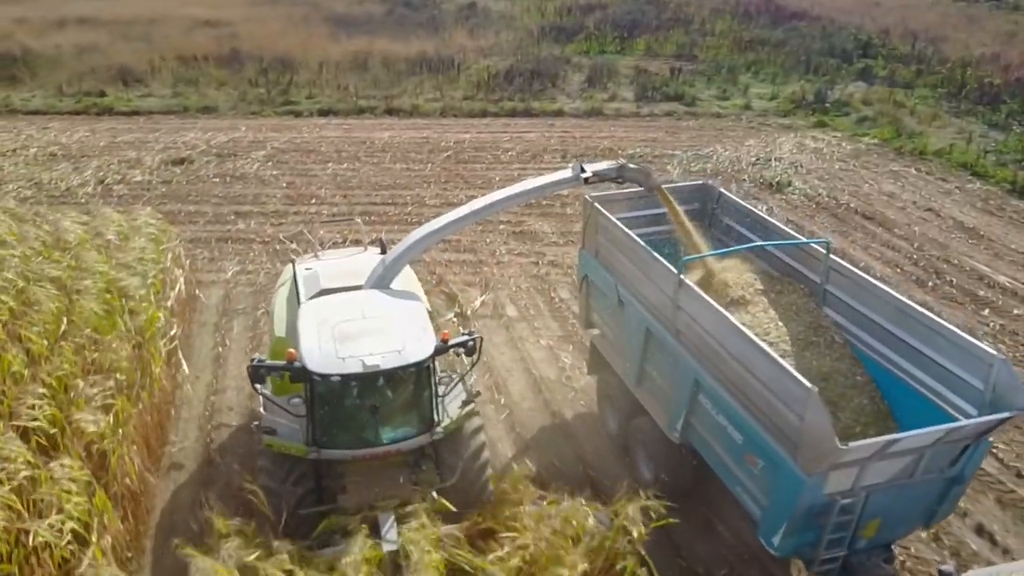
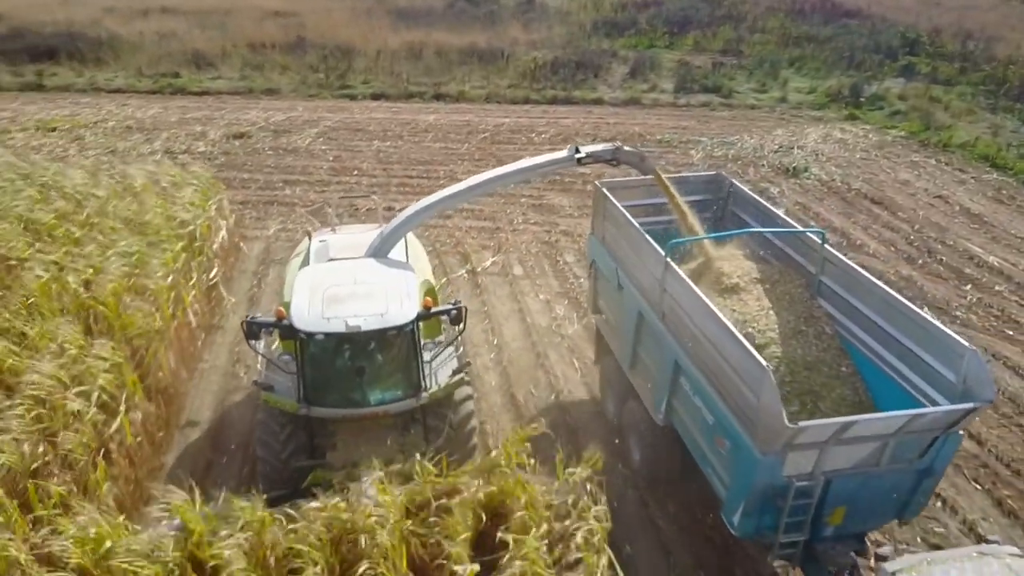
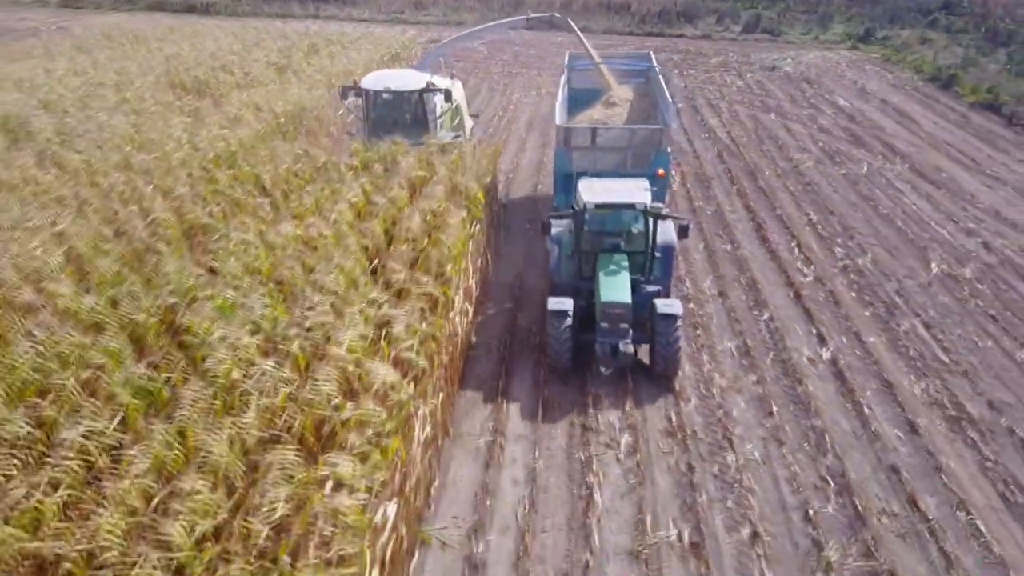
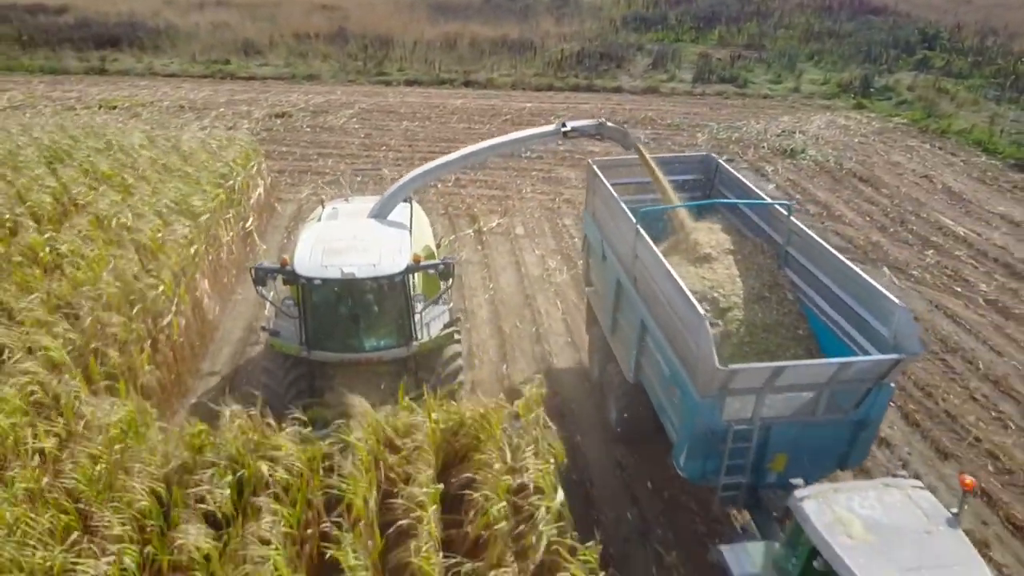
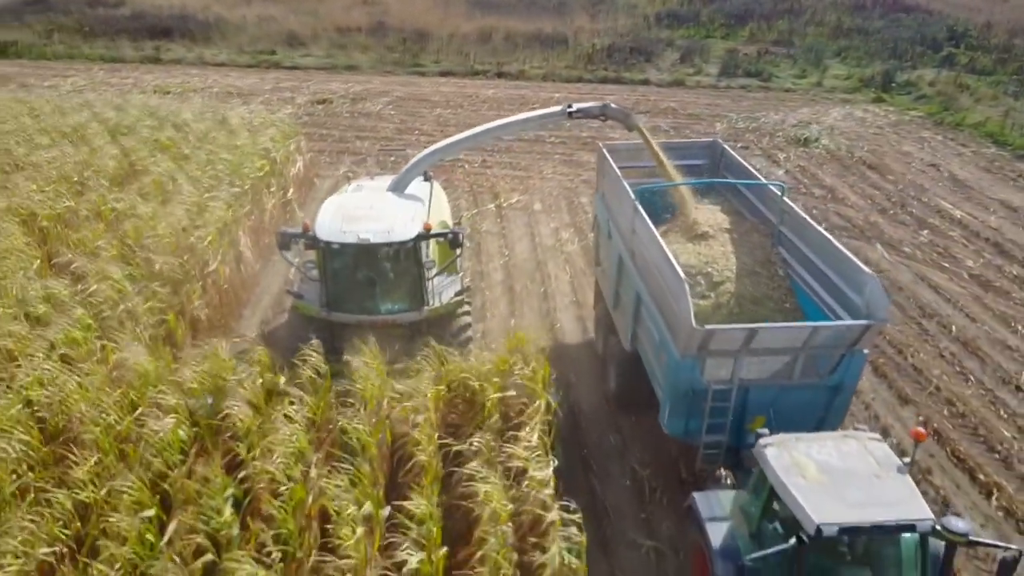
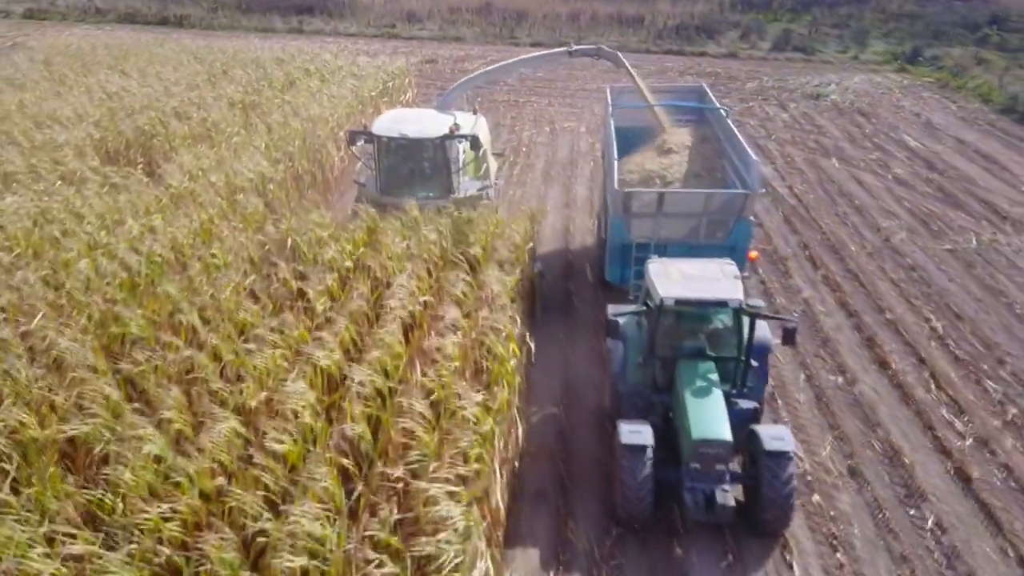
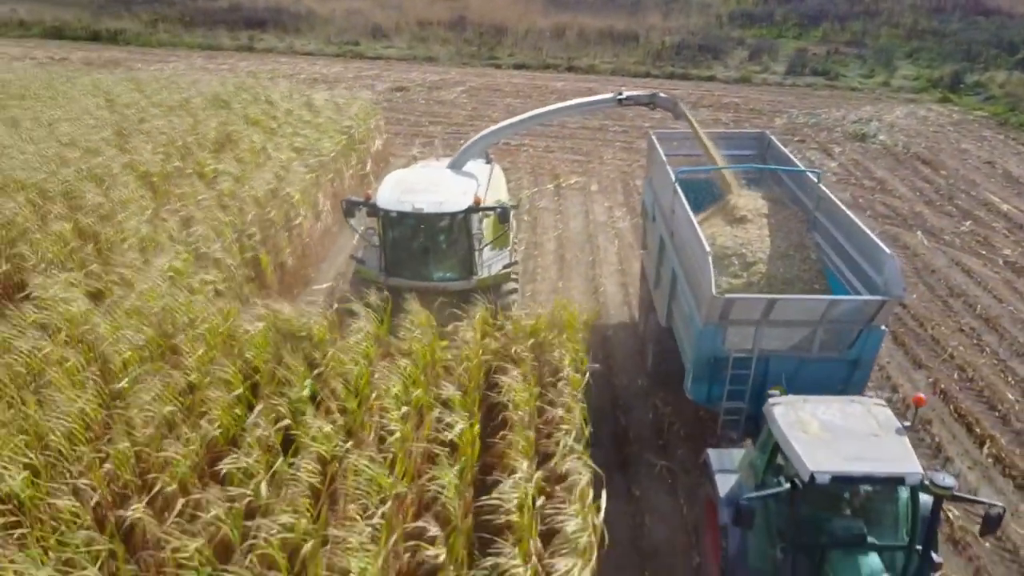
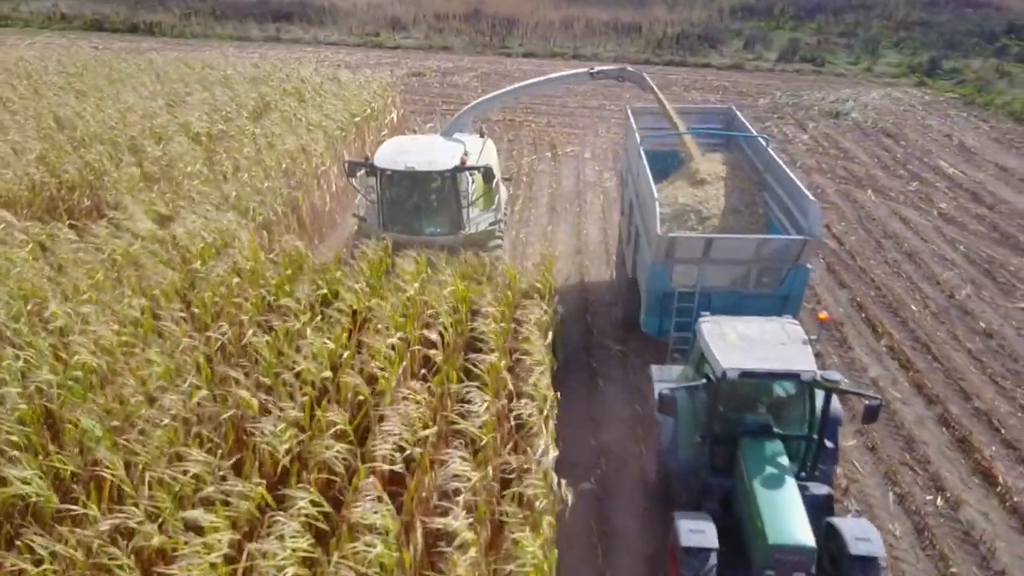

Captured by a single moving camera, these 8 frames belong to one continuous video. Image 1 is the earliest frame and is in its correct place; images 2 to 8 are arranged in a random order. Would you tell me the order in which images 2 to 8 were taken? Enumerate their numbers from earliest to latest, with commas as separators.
2, 4, 5, 7, 8, 6, 3
